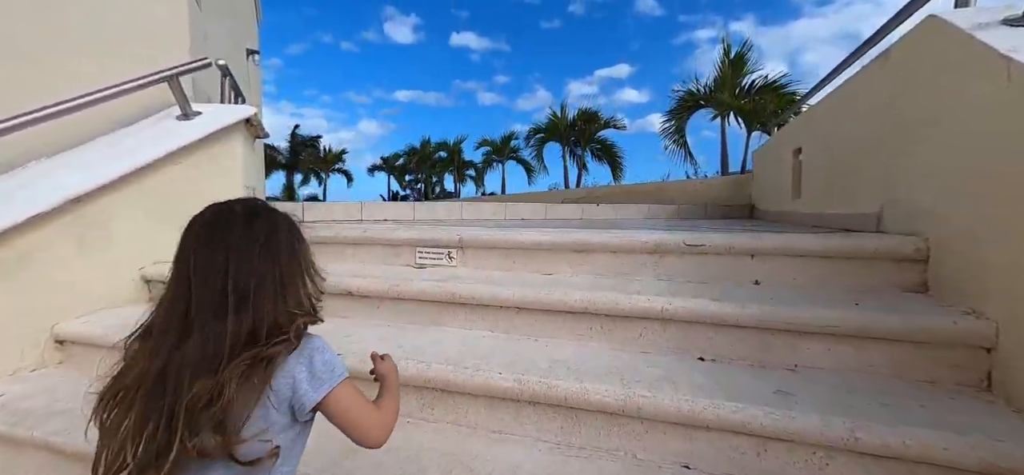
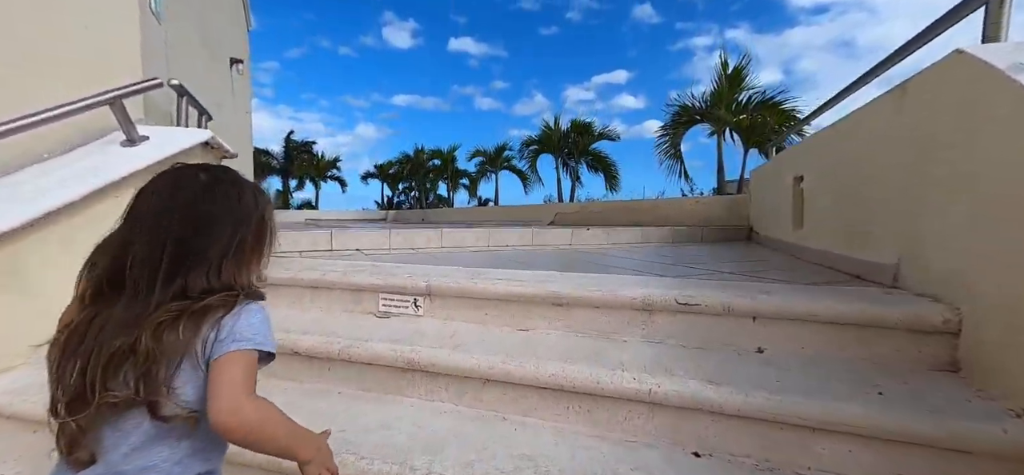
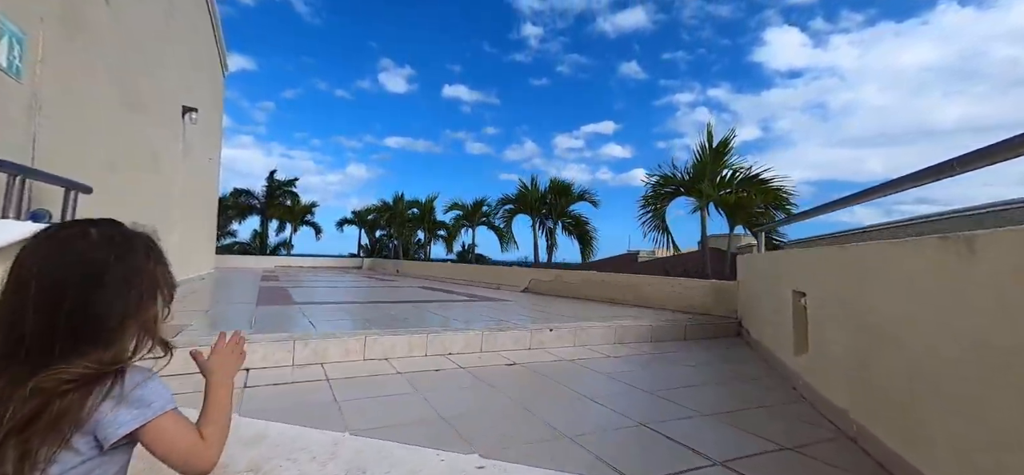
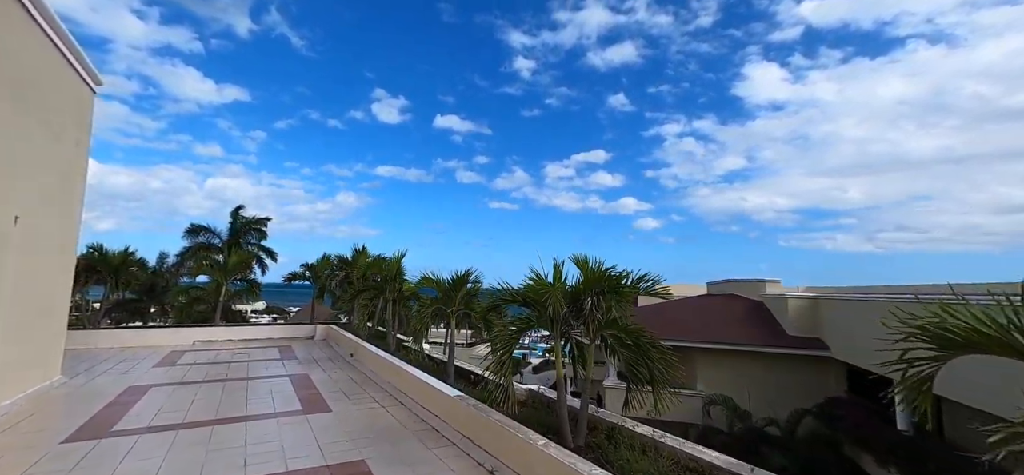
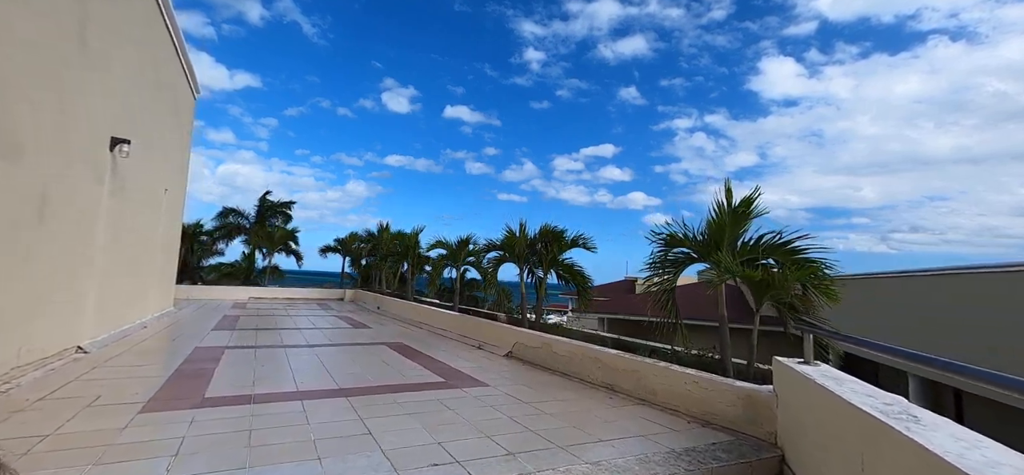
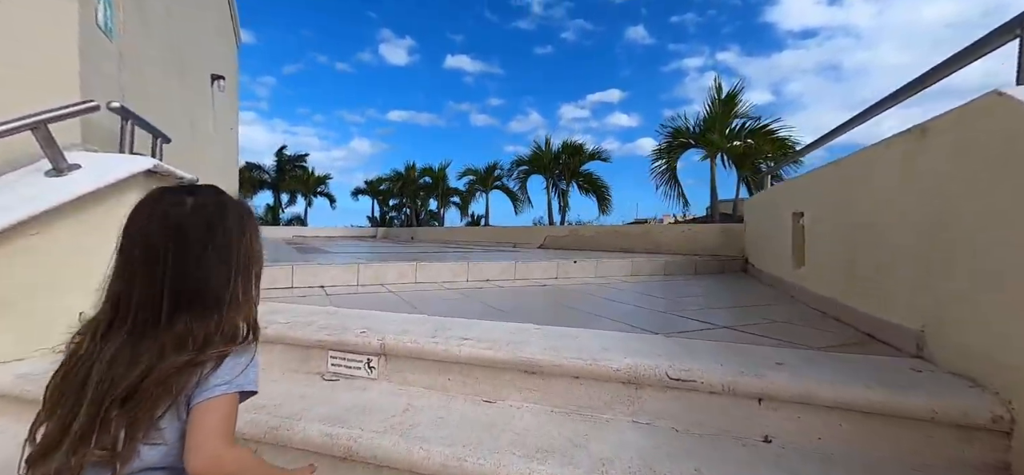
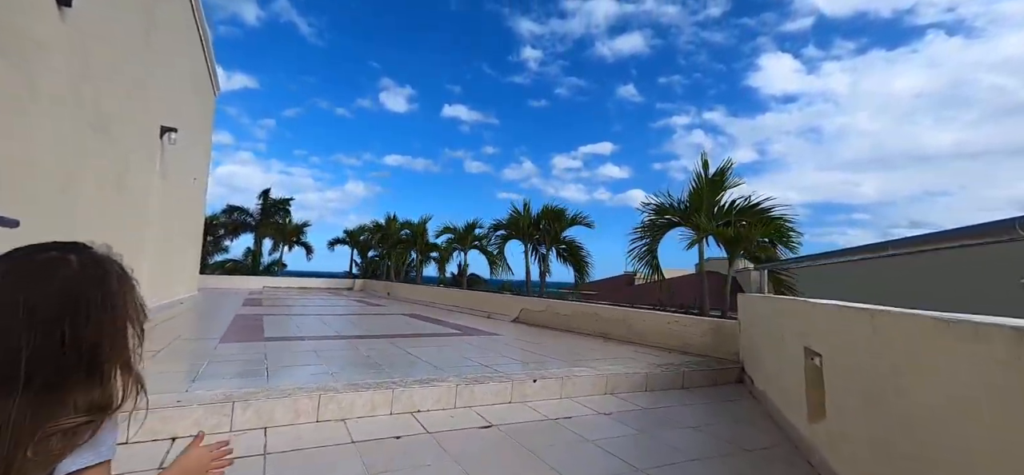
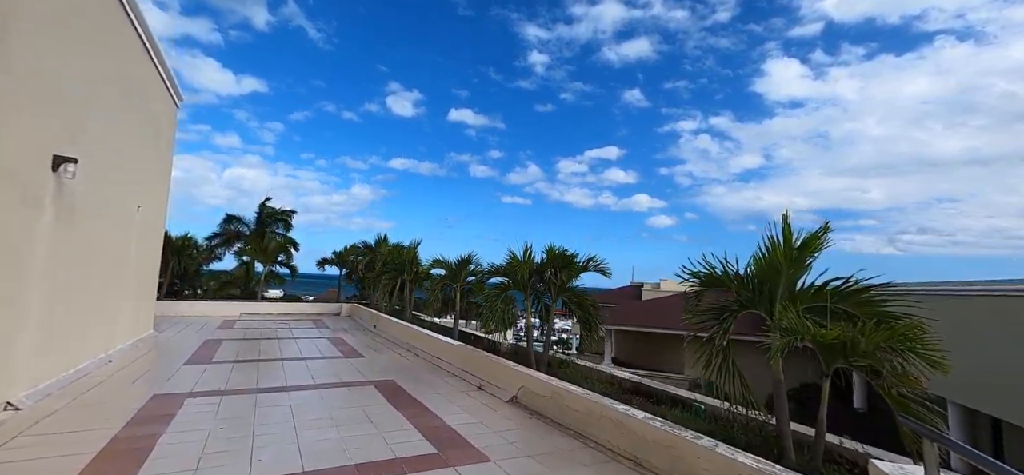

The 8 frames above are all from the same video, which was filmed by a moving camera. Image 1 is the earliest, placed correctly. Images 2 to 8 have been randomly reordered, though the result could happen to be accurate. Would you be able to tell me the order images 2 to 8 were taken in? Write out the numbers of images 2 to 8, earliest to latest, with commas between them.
2, 6, 3, 7, 5, 8, 4
